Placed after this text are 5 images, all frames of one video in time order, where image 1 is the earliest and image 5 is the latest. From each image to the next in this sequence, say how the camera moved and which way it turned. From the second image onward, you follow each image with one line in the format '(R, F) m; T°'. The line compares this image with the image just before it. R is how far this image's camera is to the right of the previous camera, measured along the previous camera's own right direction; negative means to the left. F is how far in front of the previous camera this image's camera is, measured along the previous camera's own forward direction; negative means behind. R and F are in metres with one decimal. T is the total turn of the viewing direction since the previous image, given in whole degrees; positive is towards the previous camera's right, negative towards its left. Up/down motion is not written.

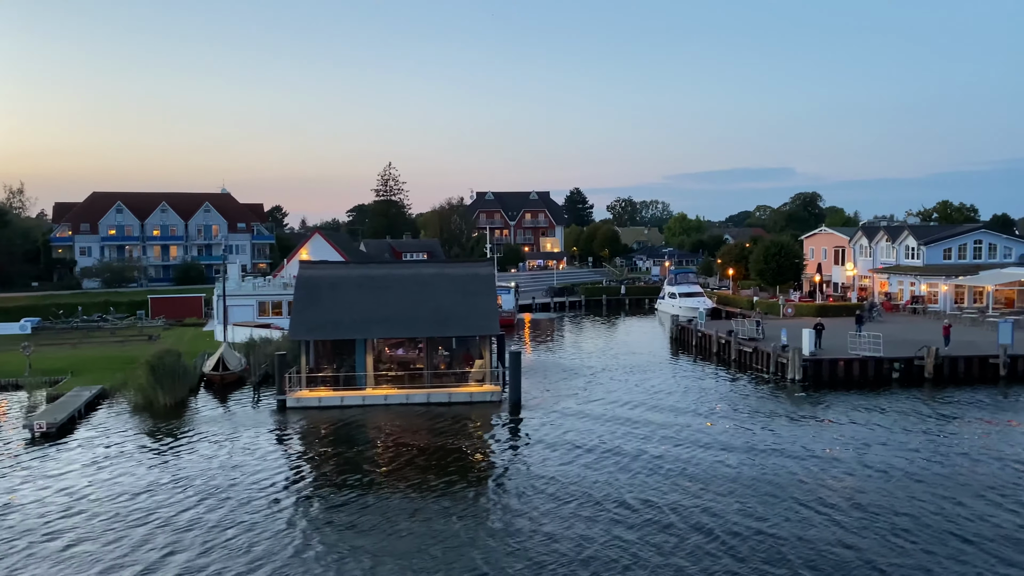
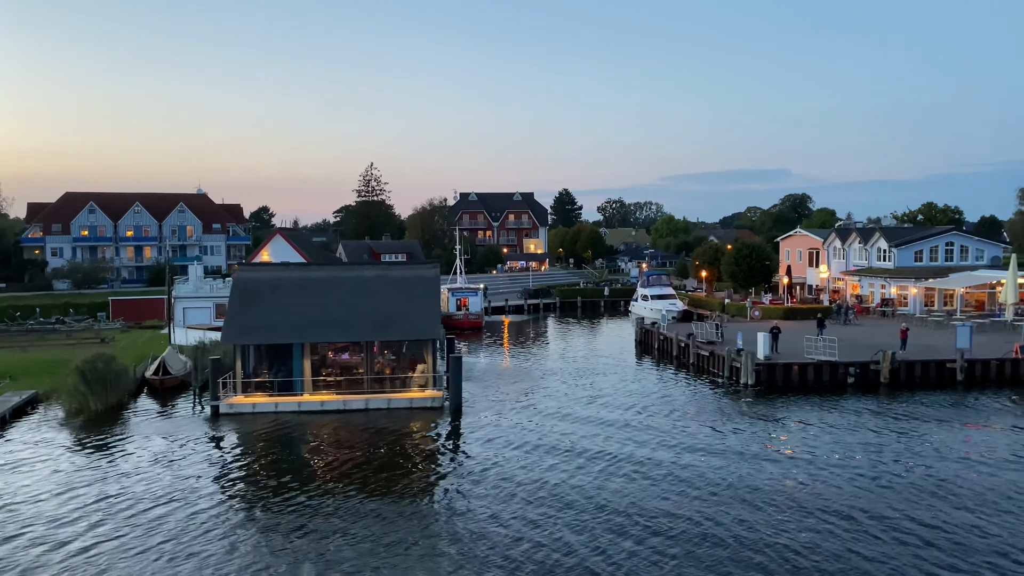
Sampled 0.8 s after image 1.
(+1.8, +0.7) m; +1°
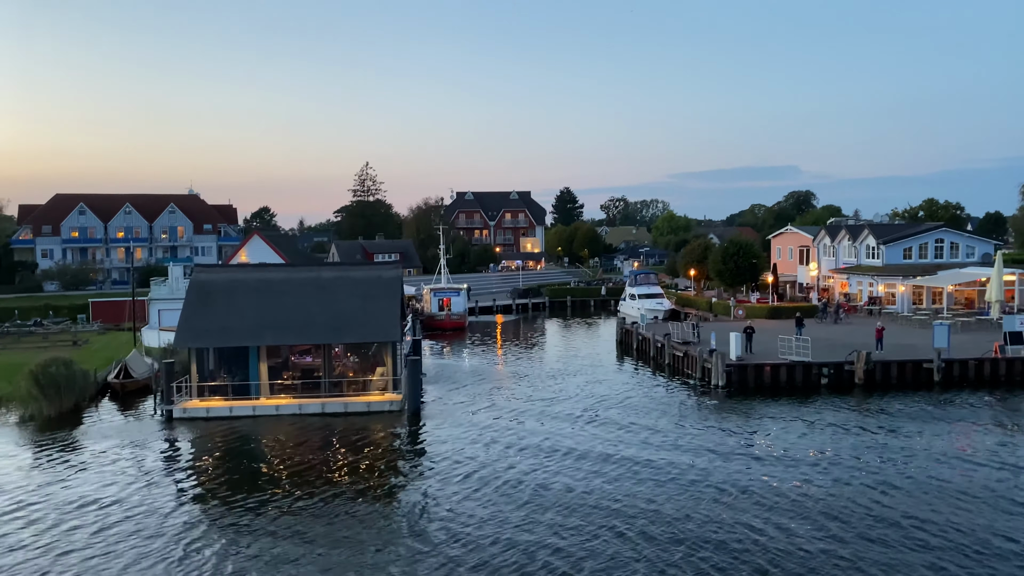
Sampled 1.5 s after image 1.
(+1.5, +0.6) m; 0°
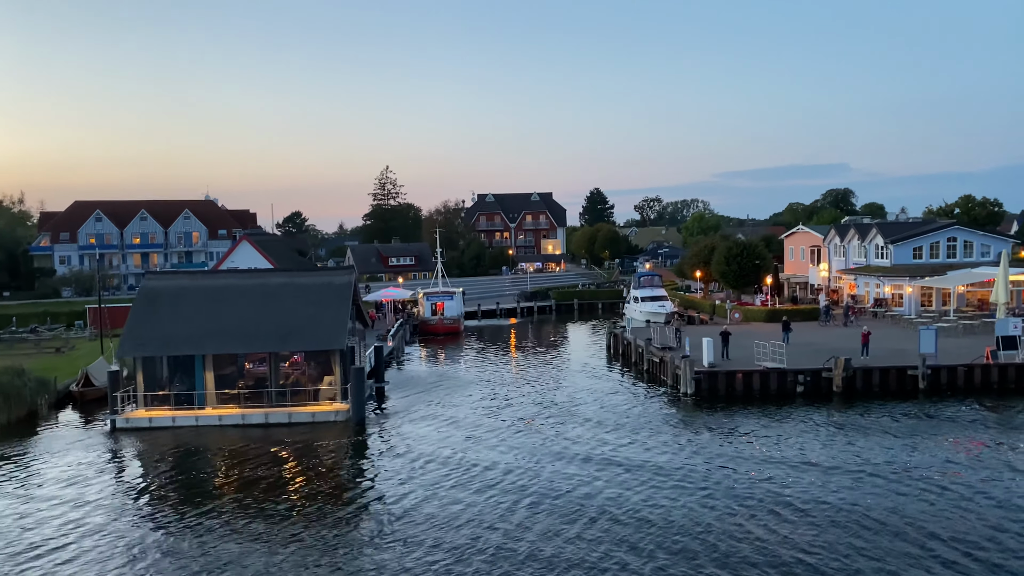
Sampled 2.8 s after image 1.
(+2.9, +1.0) m; -3°
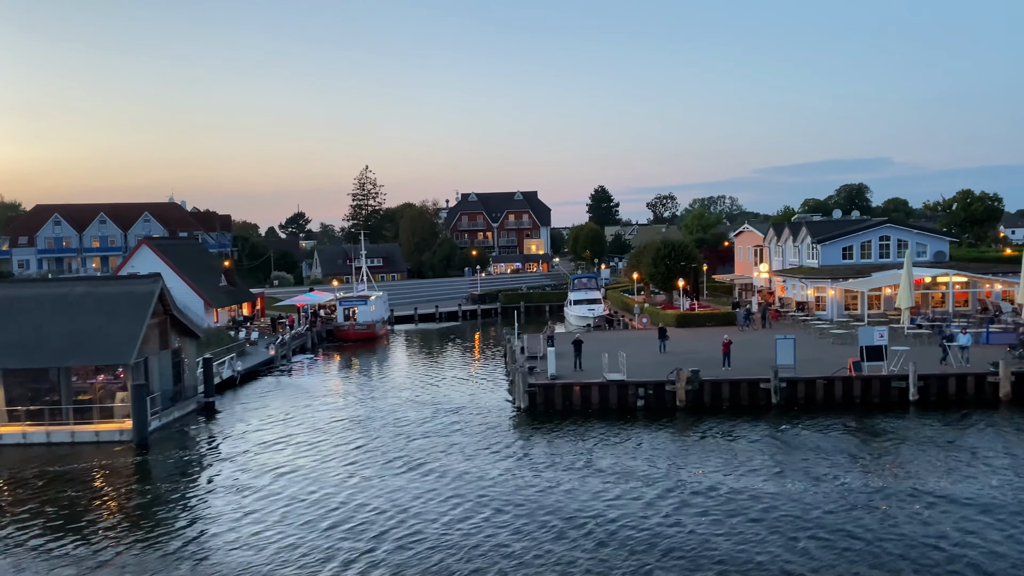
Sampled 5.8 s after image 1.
(+6.9, +1.8) m; -2°
